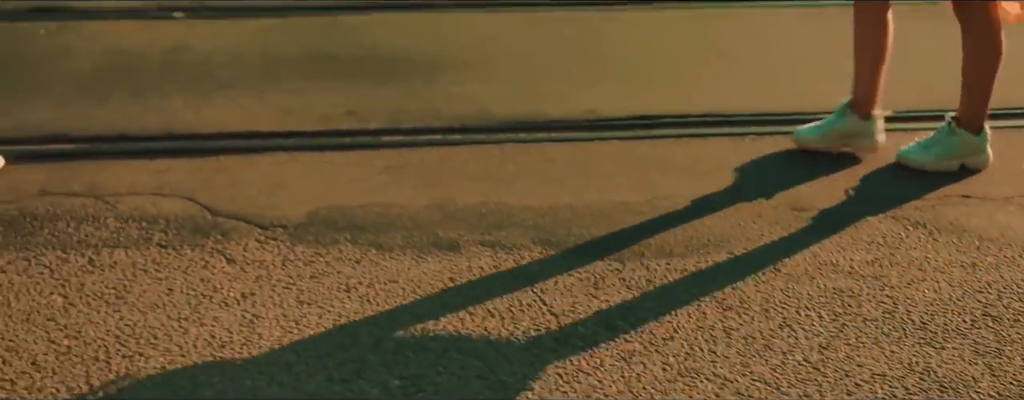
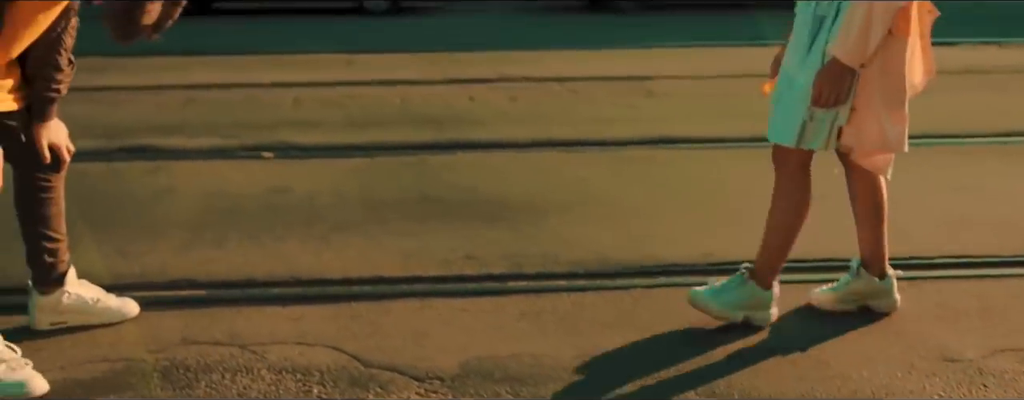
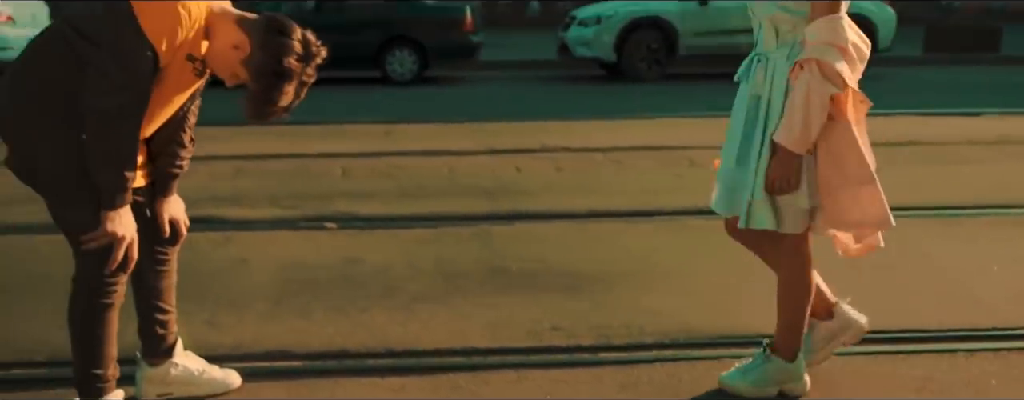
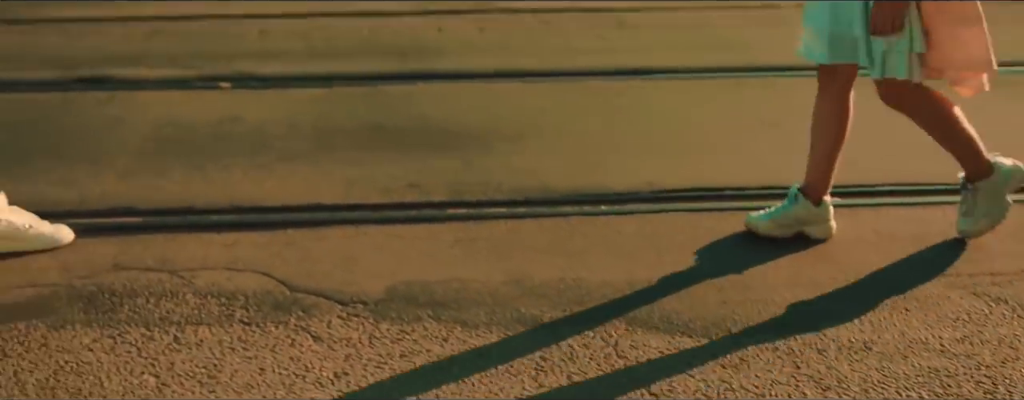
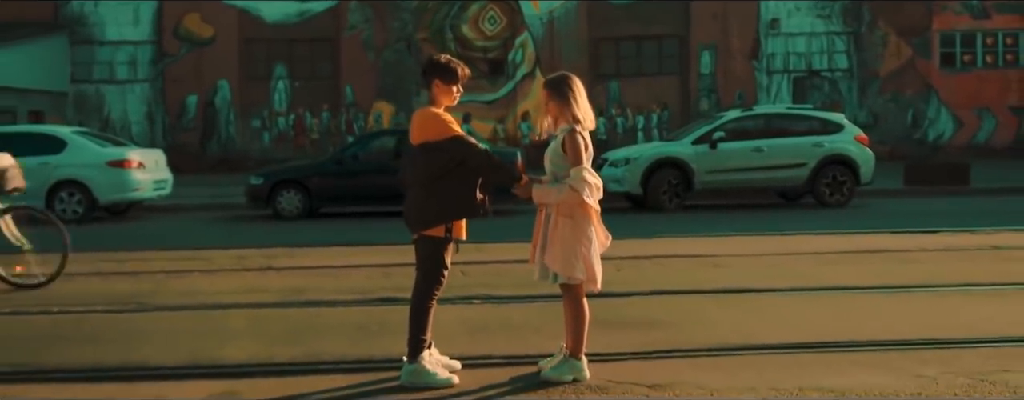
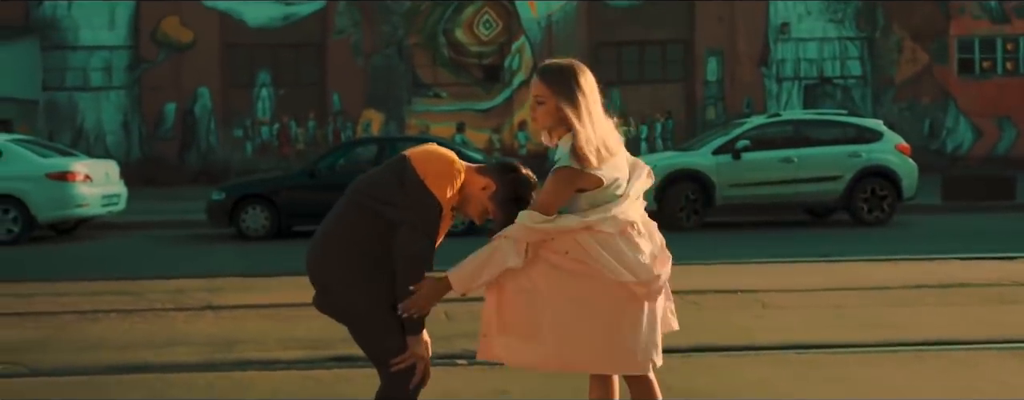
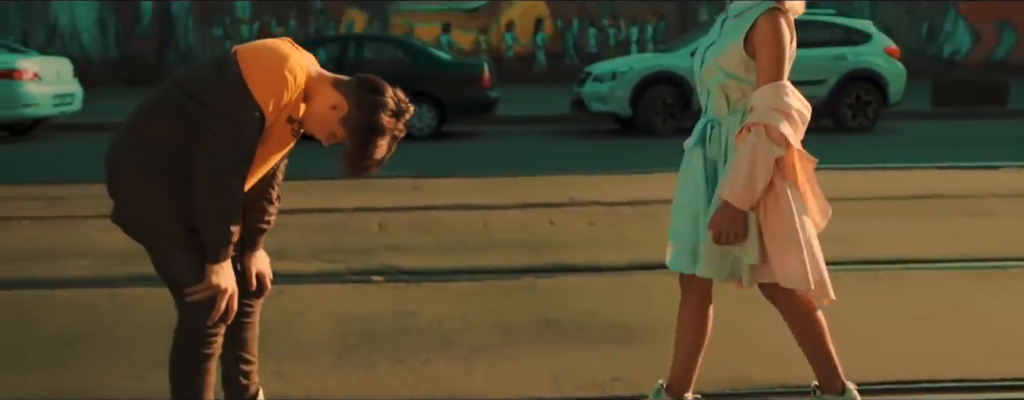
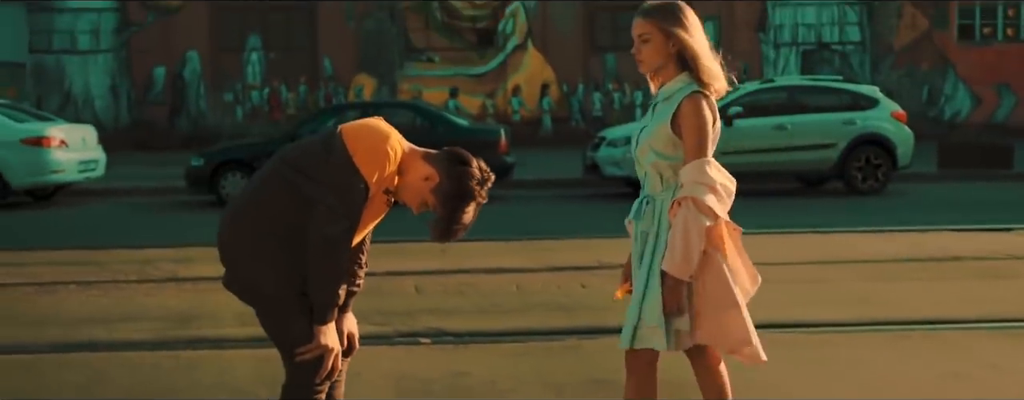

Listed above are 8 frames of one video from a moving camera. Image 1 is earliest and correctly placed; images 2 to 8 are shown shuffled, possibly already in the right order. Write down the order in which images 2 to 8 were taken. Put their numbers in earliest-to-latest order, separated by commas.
4, 2, 3, 7, 8, 6, 5
